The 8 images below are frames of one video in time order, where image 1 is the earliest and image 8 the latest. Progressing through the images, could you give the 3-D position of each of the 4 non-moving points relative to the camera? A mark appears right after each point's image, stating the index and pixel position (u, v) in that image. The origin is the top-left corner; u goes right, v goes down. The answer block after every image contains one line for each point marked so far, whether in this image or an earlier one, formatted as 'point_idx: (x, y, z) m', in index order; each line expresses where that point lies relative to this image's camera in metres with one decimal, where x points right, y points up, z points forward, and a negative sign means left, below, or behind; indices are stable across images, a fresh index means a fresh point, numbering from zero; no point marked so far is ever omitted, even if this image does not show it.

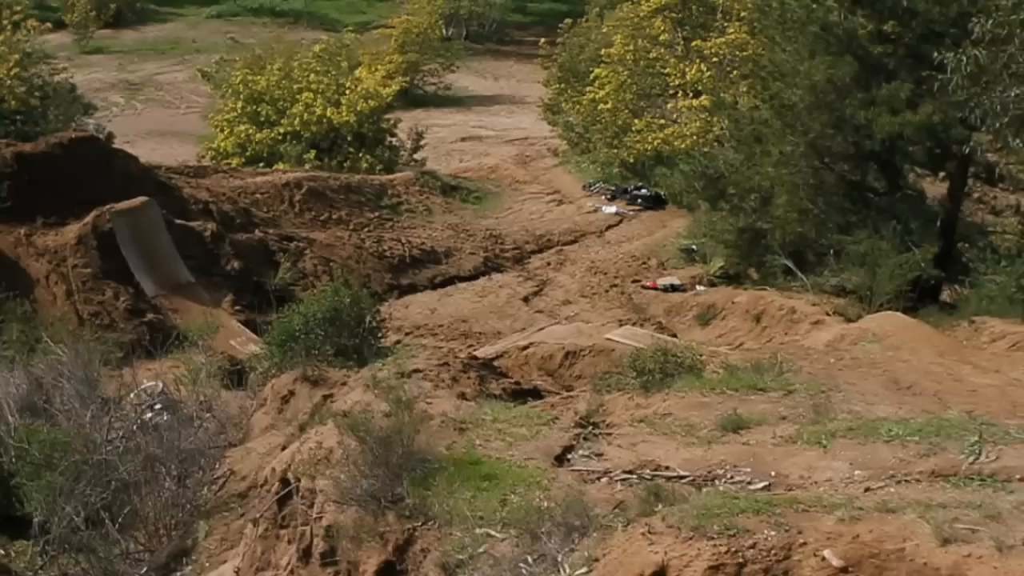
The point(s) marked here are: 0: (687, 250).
0: (+3.2, +0.7, +19.2) m
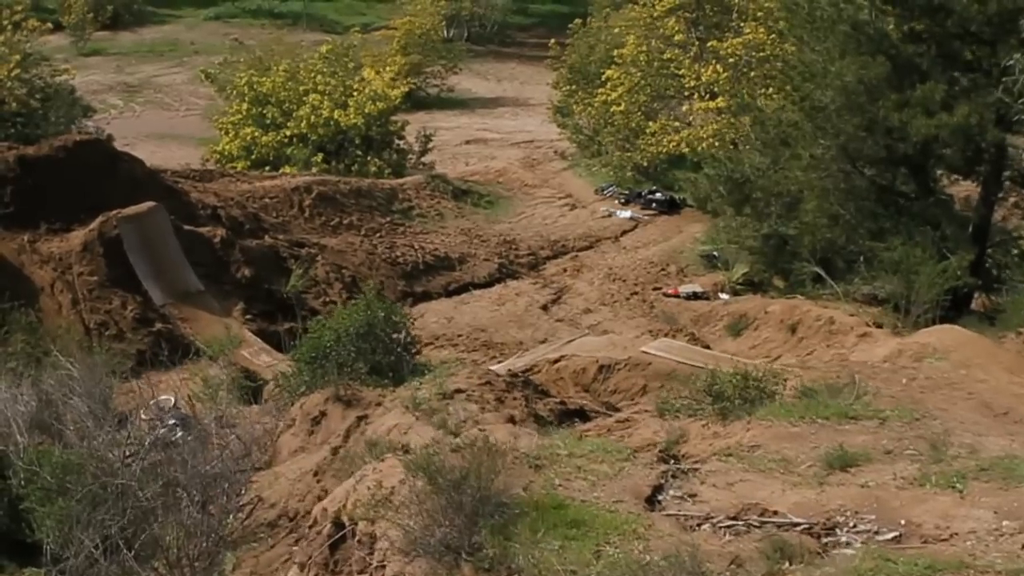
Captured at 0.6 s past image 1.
0: (+3.4, +0.6, +18.7) m
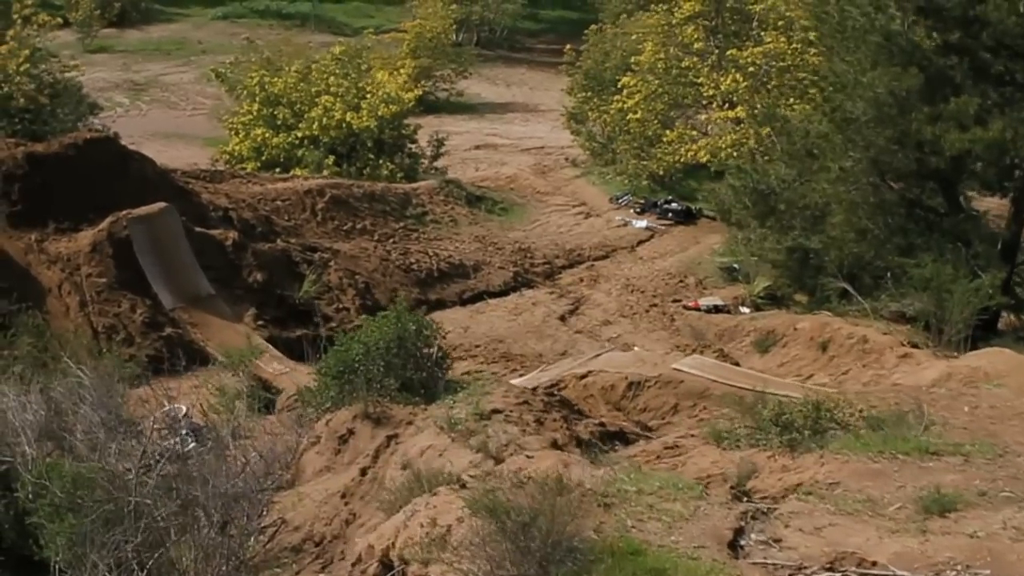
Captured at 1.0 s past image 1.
0: (+3.7, +0.3, +18.4) m
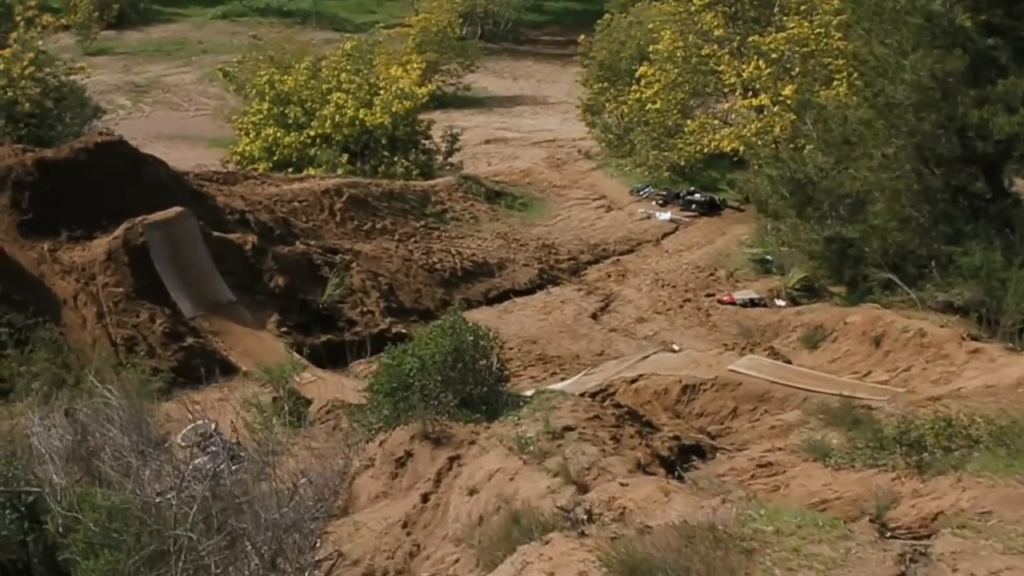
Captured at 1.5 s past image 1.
0: (+4.1, +0.5, +17.8) m
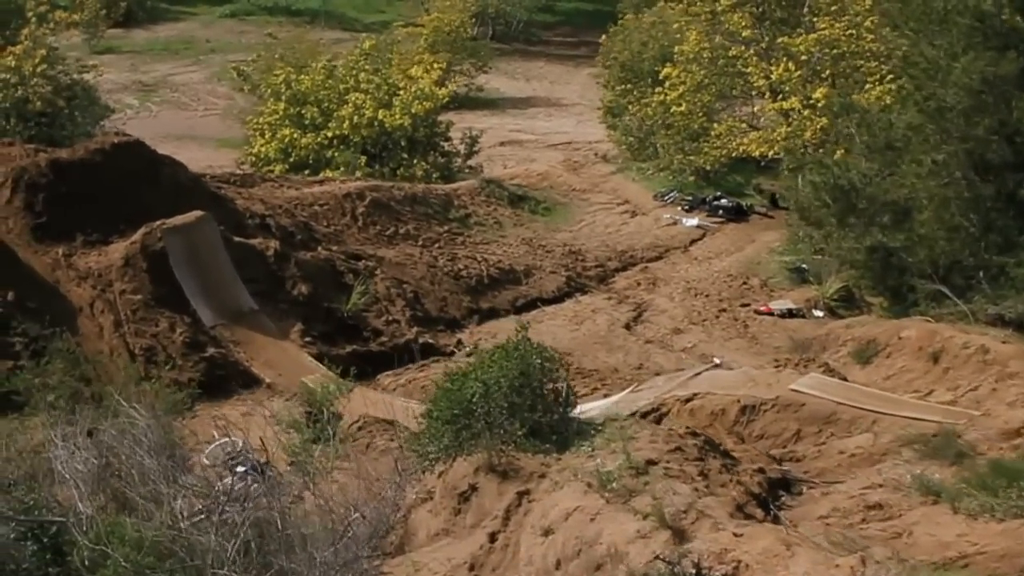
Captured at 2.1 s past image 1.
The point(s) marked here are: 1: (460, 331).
0: (+4.5, +0.3, +17.2) m
1: (-0.7, -0.6, +14.8) m
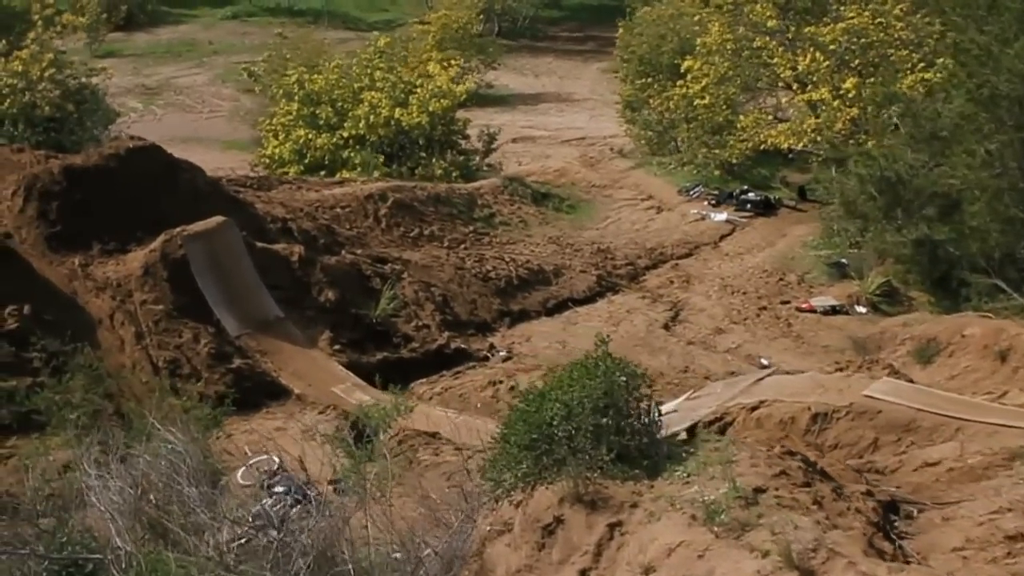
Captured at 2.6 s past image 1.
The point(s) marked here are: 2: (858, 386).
0: (+5.0, +0.4, +16.7) m
1: (-0.3, -0.6, +14.2) m
2: (+2.9, -0.8, +9.1) m
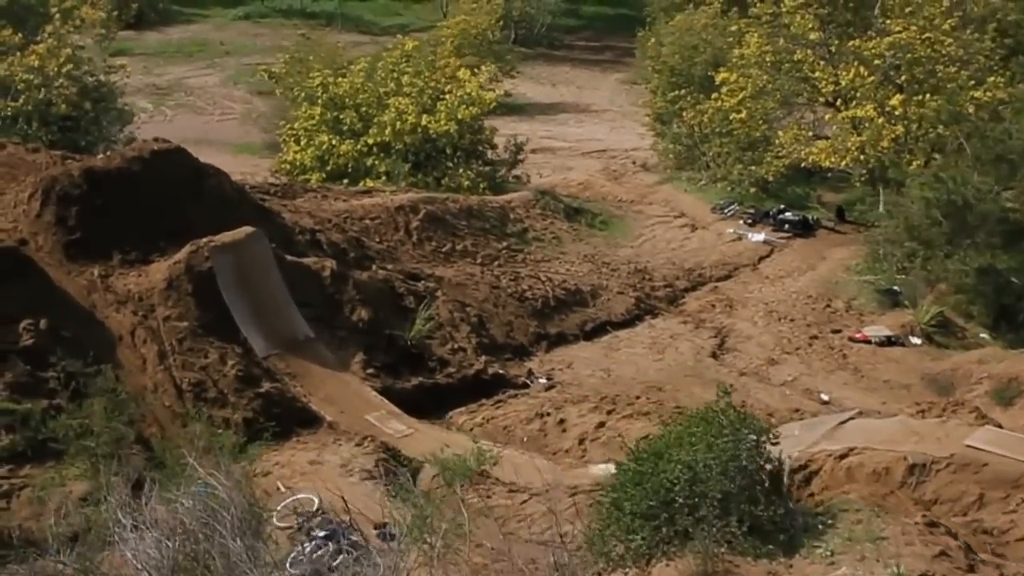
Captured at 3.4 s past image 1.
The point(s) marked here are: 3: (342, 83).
0: (+5.5, 0.0, +15.9) m
1: (+0.2, -0.9, +13.5) m
2: (+3.4, -1.1, +8.4) m
3: (-3.2, +3.8, +19.9) m
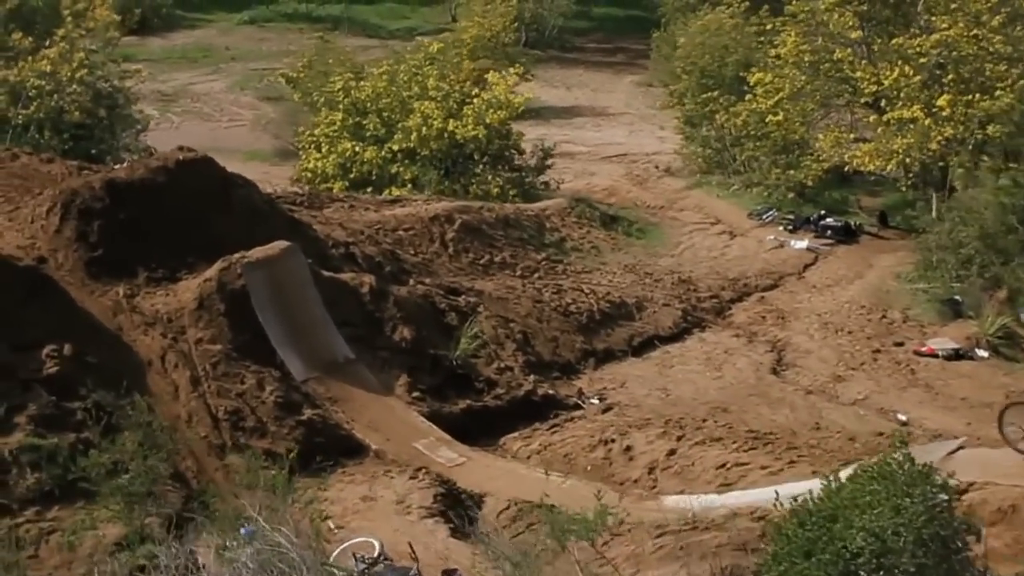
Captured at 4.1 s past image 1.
0: (+6.0, -0.2, +15.1) m
1: (+0.8, -1.1, +12.7) m
2: (+4.0, -1.2, +7.6) m
3: (-2.7, +3.6, +19.1) m
